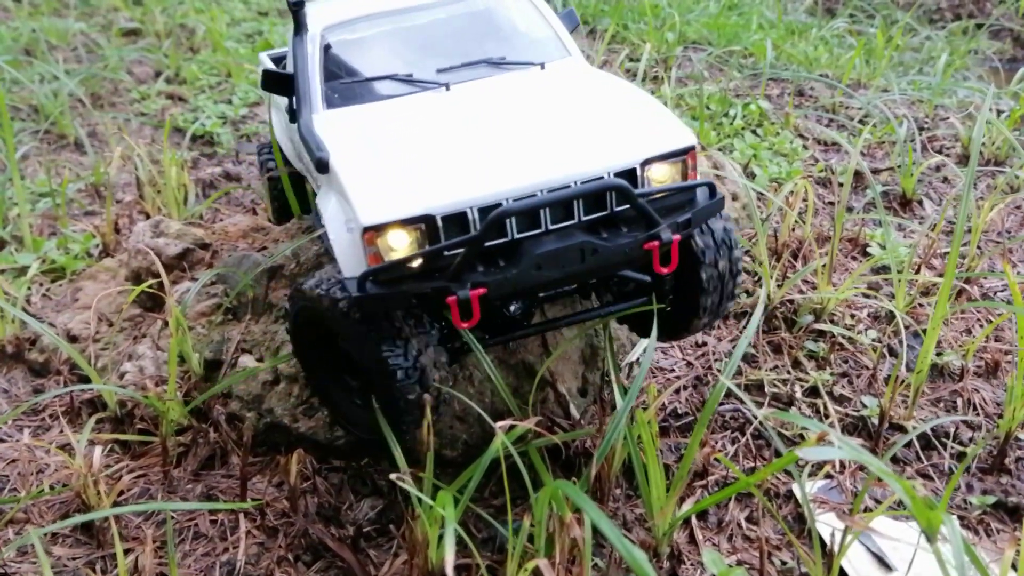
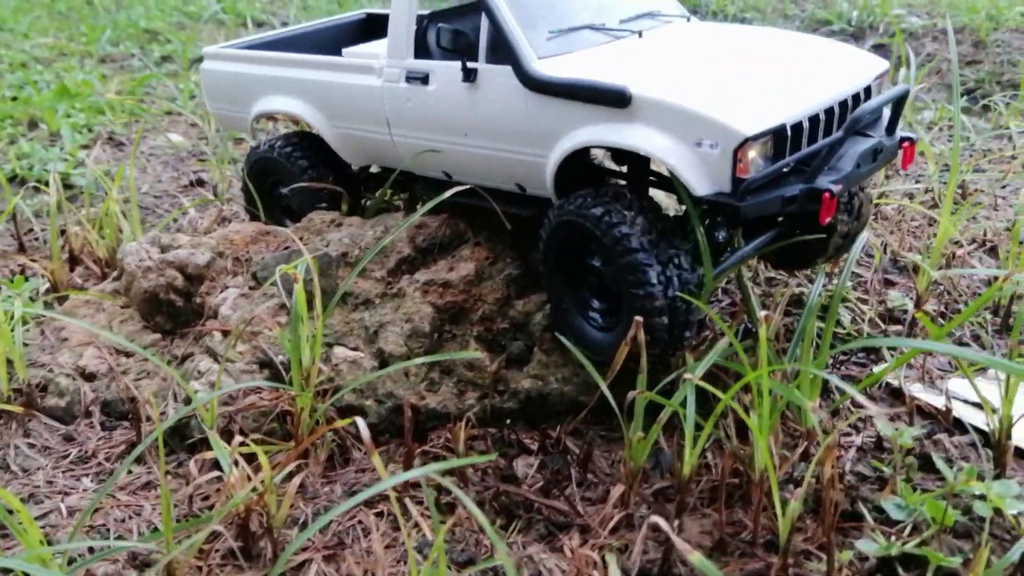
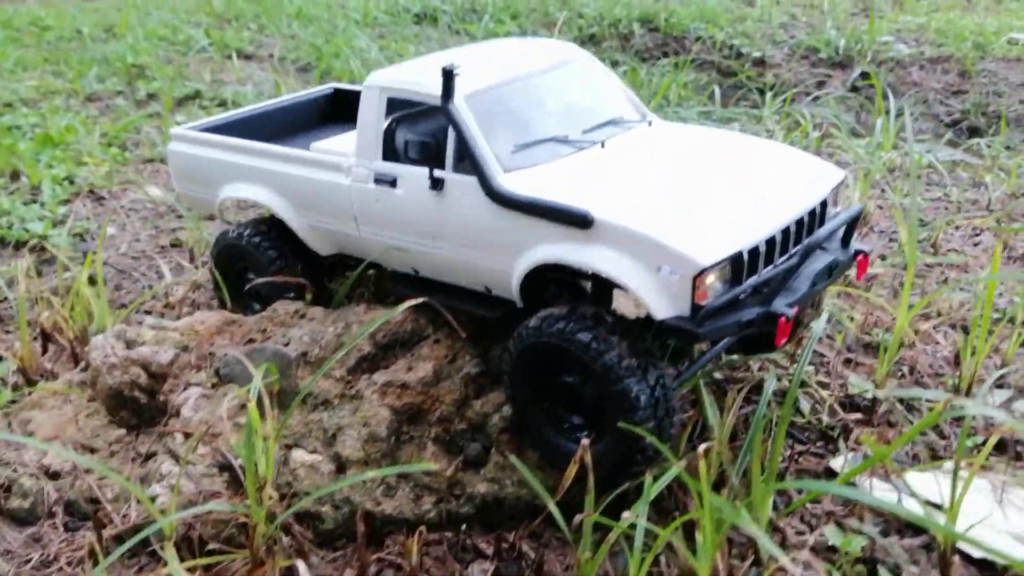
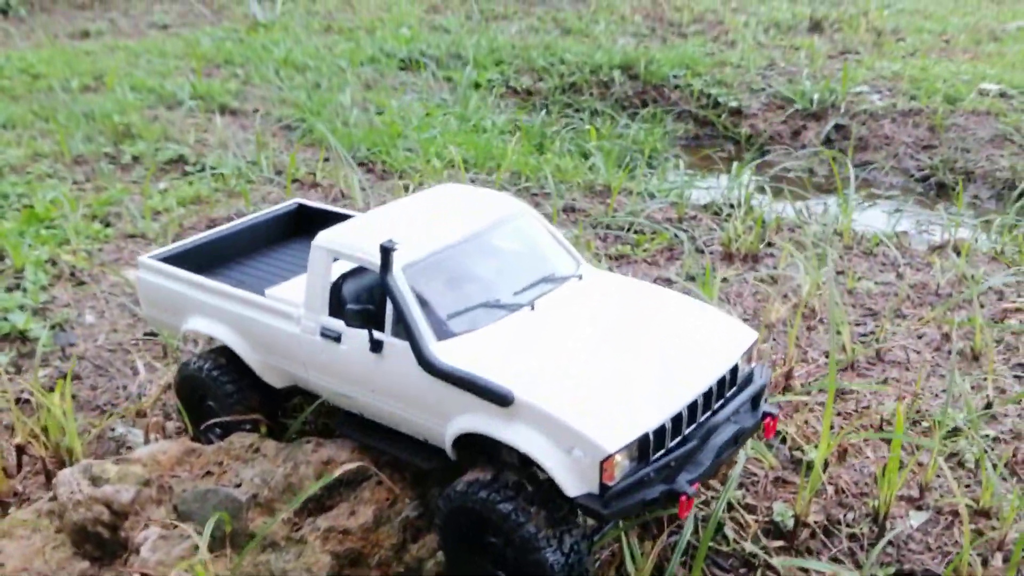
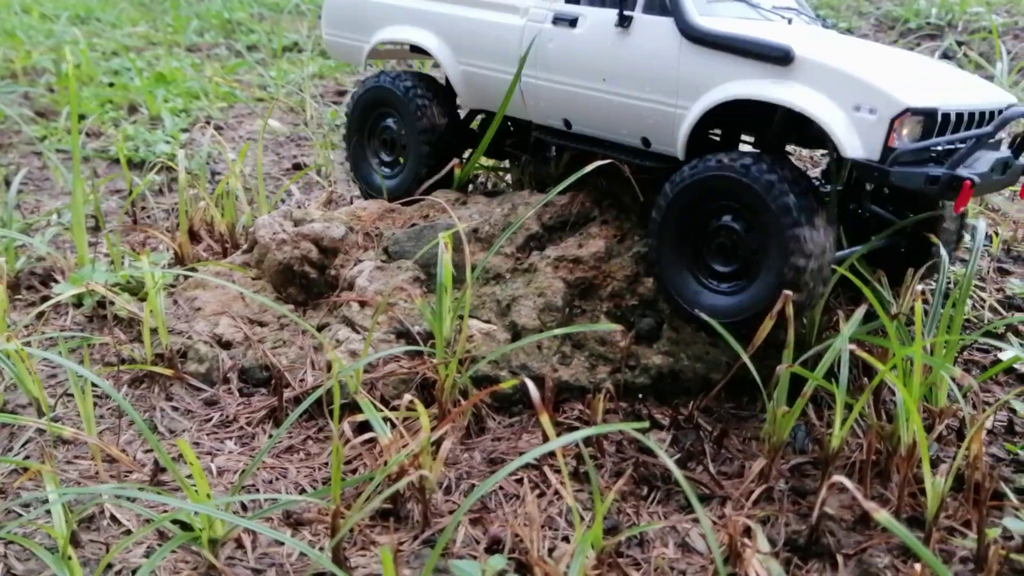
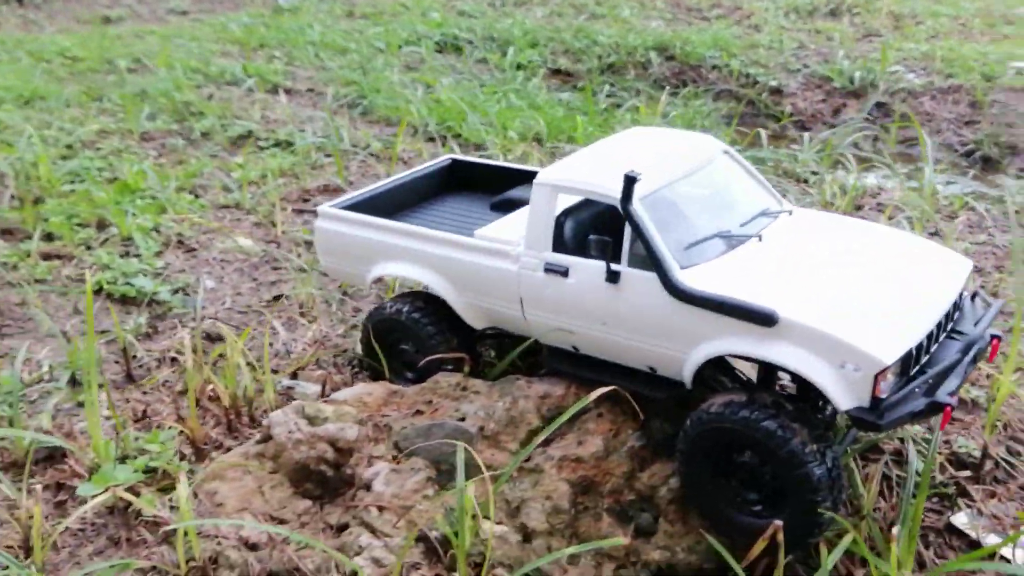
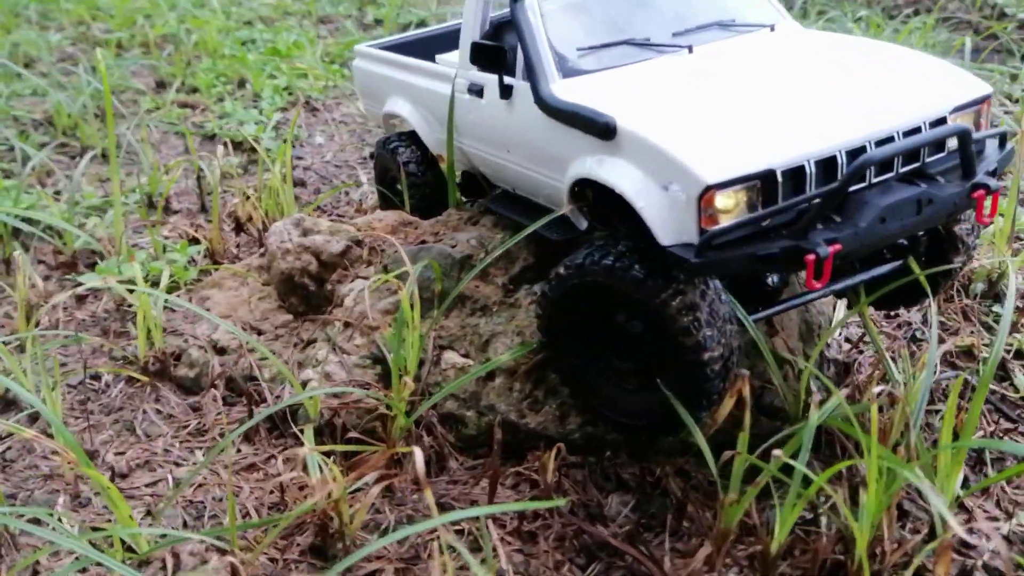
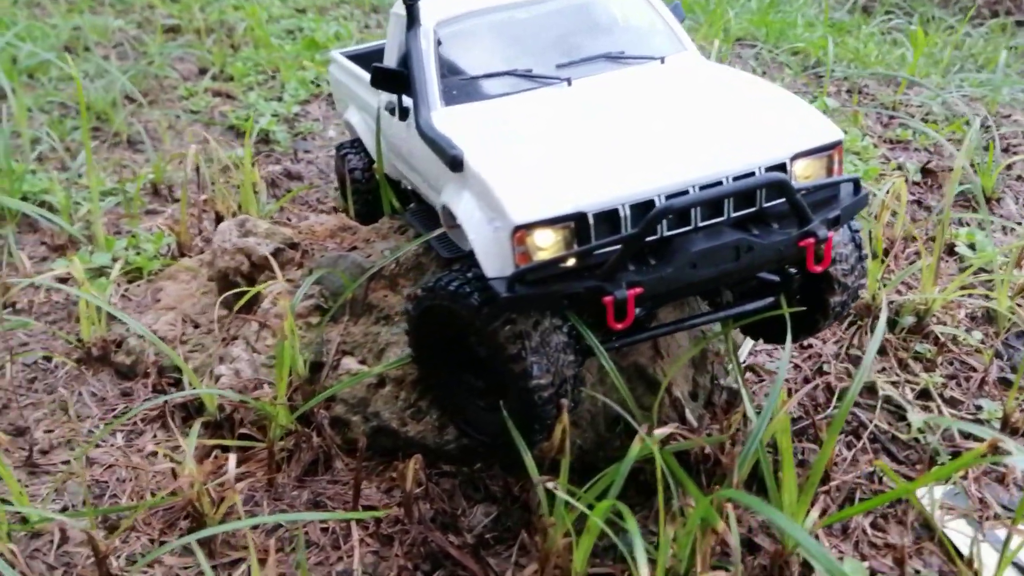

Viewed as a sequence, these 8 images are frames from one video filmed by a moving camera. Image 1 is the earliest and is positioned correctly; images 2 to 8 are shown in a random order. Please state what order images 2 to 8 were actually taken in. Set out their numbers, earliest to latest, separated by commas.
8, 7, 5, 2, 3, 4, 6
